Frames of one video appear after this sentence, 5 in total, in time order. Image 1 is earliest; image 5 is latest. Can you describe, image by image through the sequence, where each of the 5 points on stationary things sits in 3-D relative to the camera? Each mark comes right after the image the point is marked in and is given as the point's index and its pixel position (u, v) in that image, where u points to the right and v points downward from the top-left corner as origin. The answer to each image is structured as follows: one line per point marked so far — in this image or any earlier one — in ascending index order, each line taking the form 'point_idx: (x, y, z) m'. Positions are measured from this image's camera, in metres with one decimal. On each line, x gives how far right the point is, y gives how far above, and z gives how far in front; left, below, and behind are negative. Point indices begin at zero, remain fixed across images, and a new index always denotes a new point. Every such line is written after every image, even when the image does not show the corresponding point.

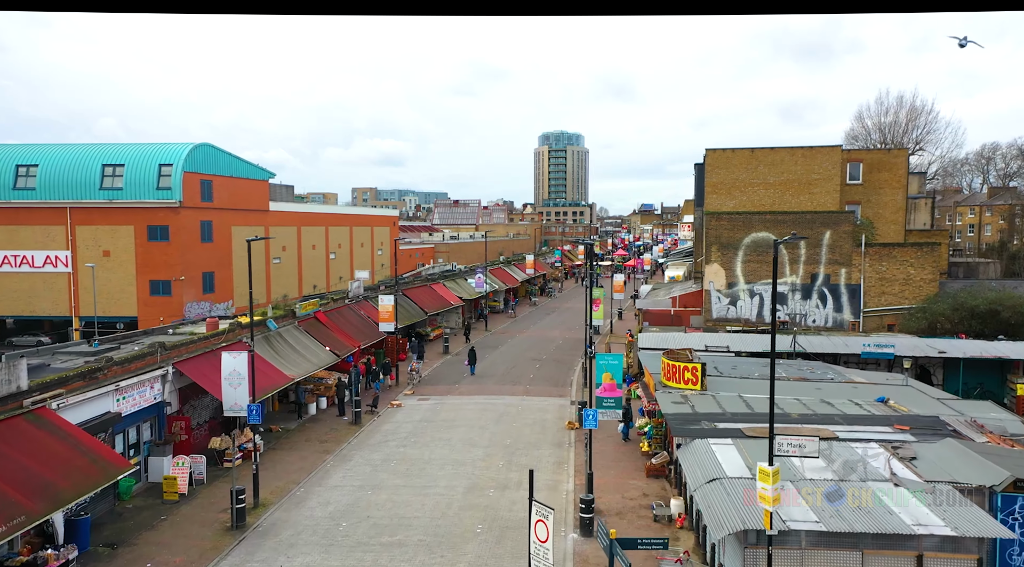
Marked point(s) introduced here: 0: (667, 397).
0: (+3.8, -2.8, +18.1) m
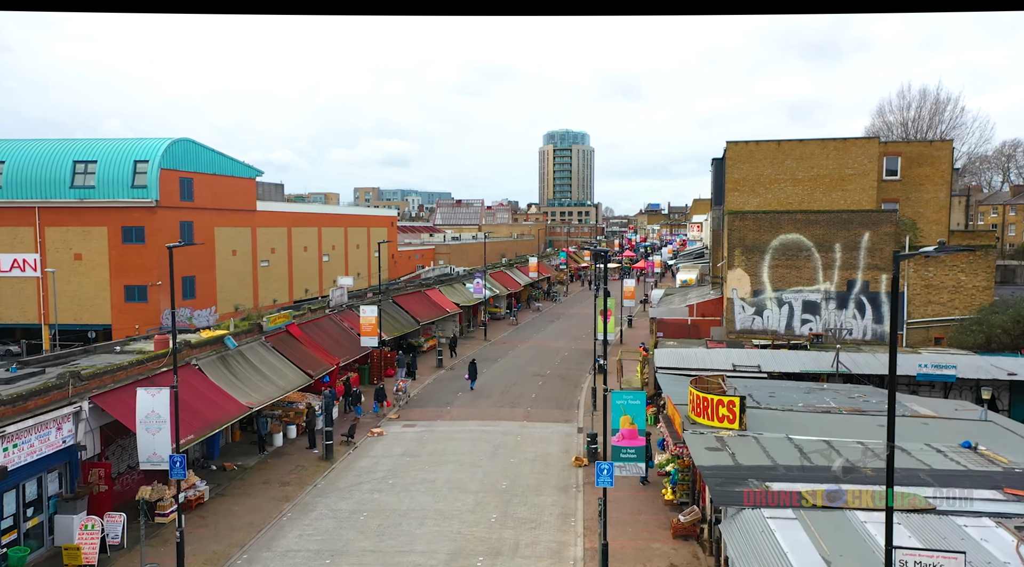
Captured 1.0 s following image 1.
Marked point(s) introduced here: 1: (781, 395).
0: (+3.7, -3.1, +14.5) m
1: (+7.0, -2.9, +19.2) m
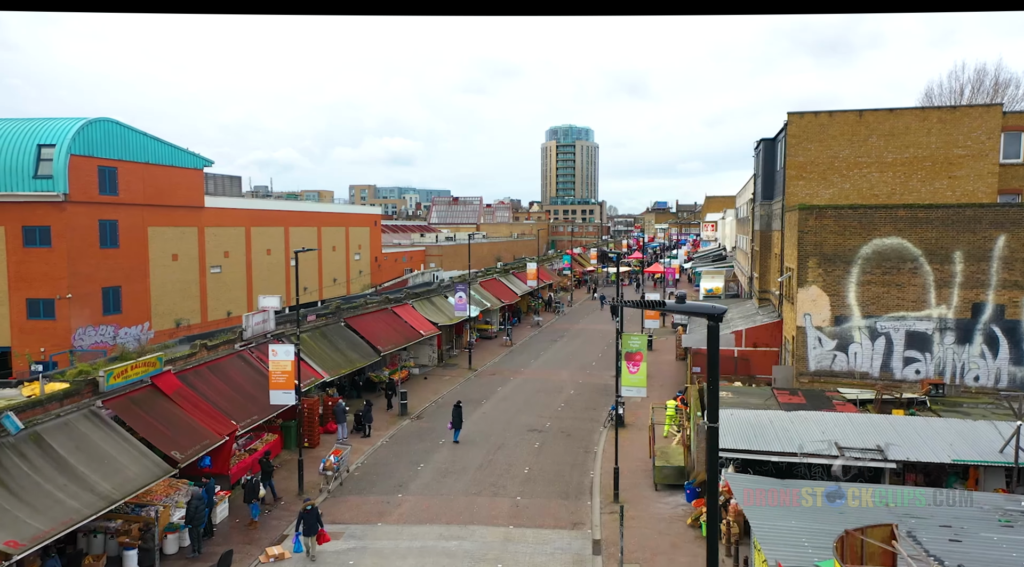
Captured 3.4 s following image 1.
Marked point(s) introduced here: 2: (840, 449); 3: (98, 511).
0: (+3.2, -3.8, +5.9) m
1: (+6.5, -3.6, +10.5) m
2: (+6.6, -3.3, +14.9) m
3: (-7.1, -3.9, +12.6) m
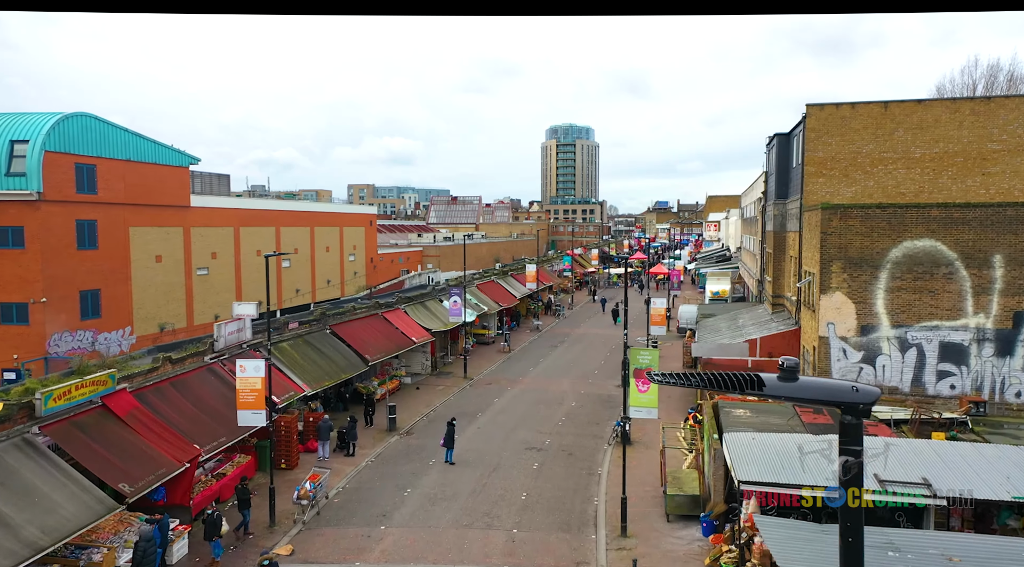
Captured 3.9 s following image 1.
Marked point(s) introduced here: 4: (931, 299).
0: (+3.1, -4.0, +4.0) m
1: (+6.4, -3.8, +8.7) m
2: (+6.5, -3.5, +13.0) m
3: (-7.2, -4.1, +10.8) m
4: (+11.0, -0.4, +19.4) m
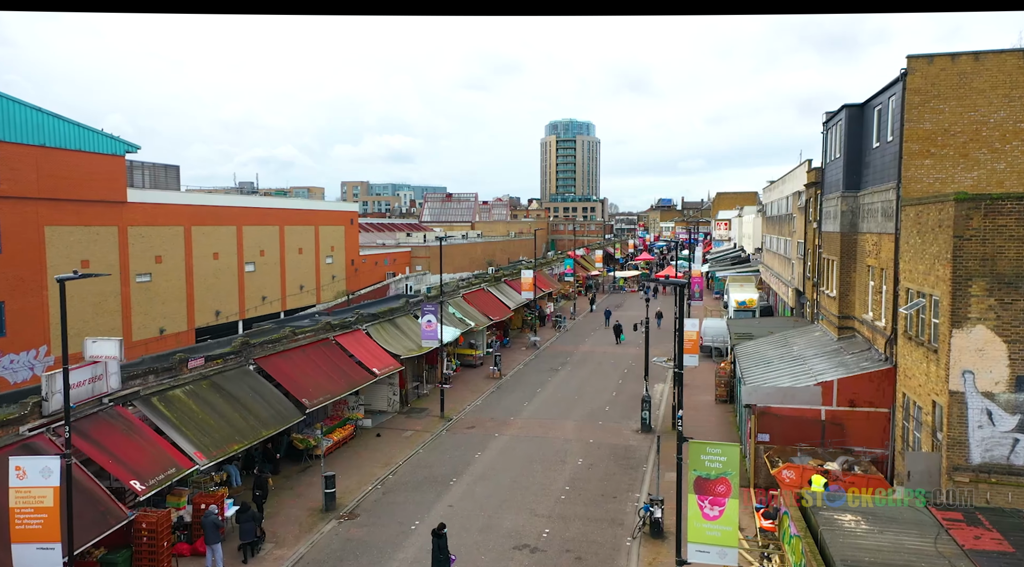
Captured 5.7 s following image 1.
0: (+2.7, -4.5, -2.7) m
1: (+6.0, -4.3, +2.0) m
2: (+6.1, -4.0, +6.3) m
3: (-7.6, -4.6, +4.1) m
4: (+10.6, -1.0, +12.7) m
